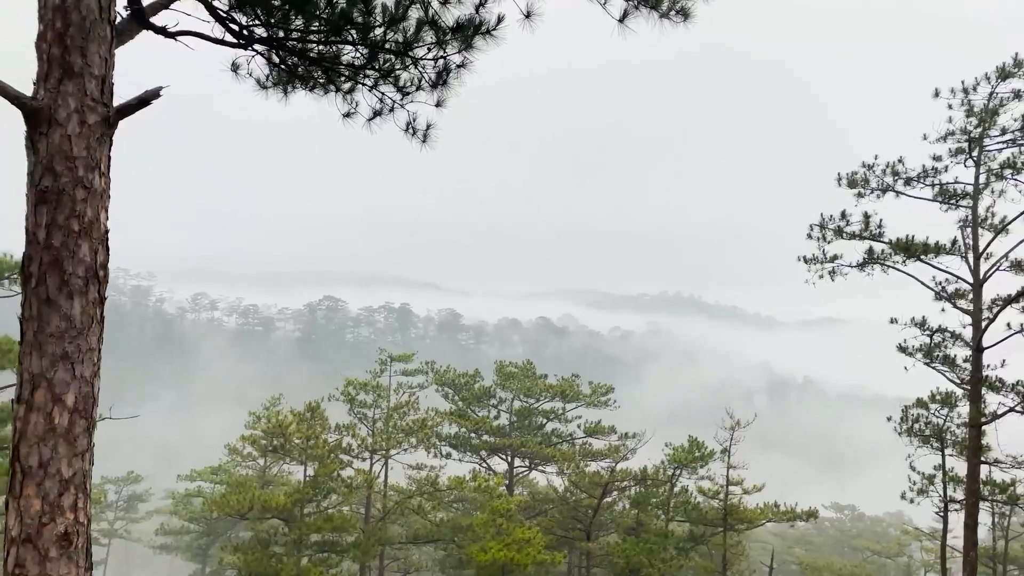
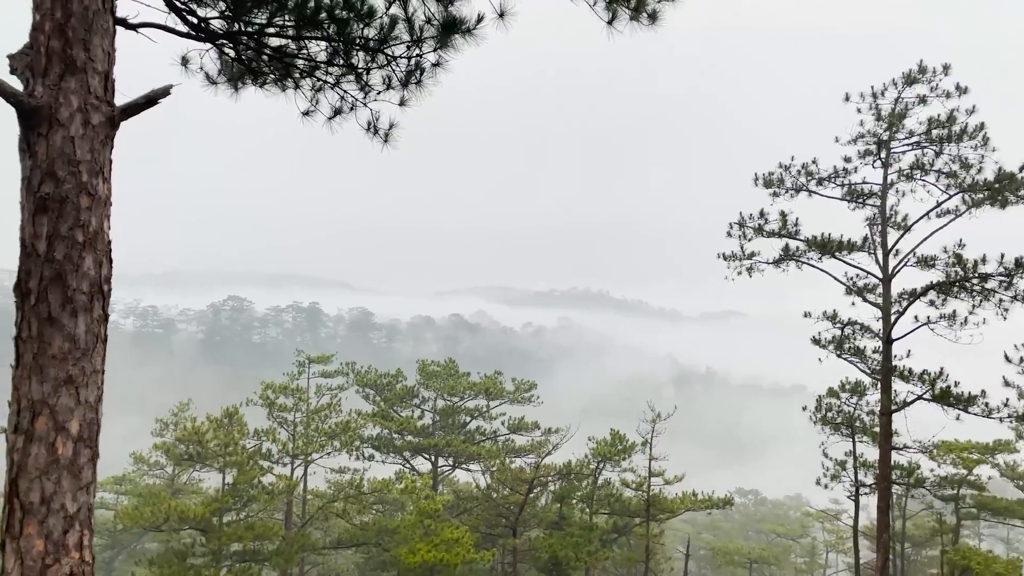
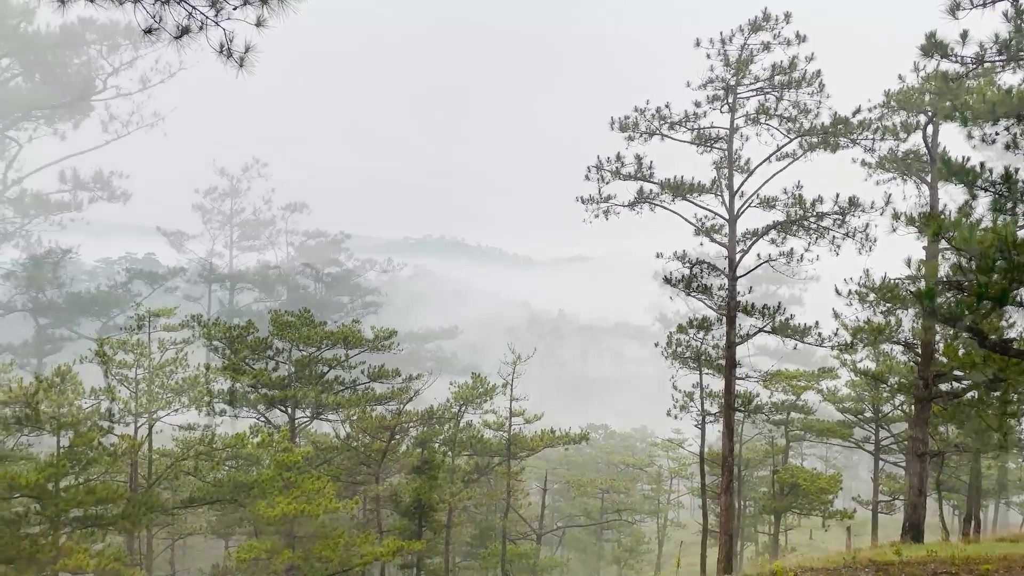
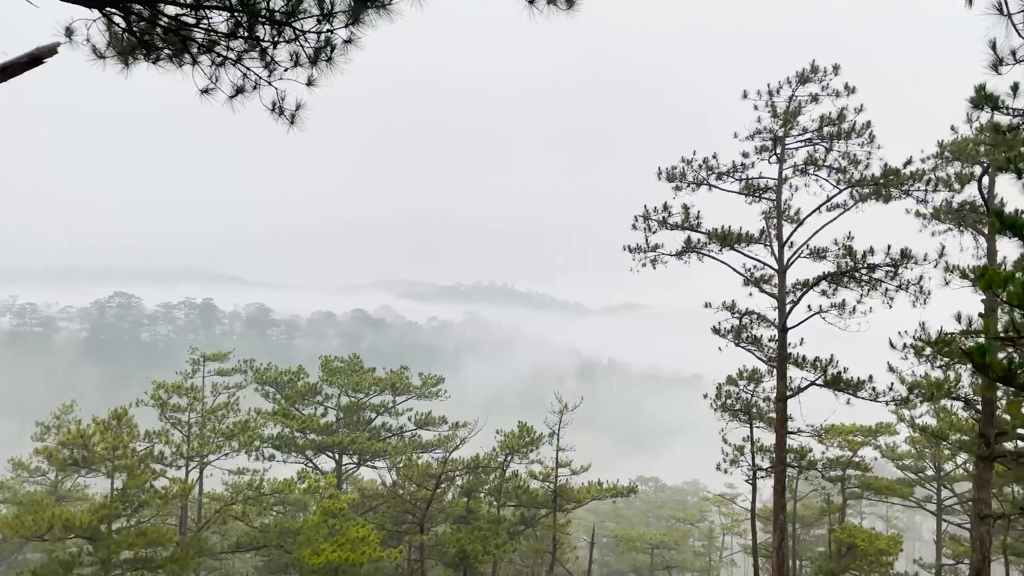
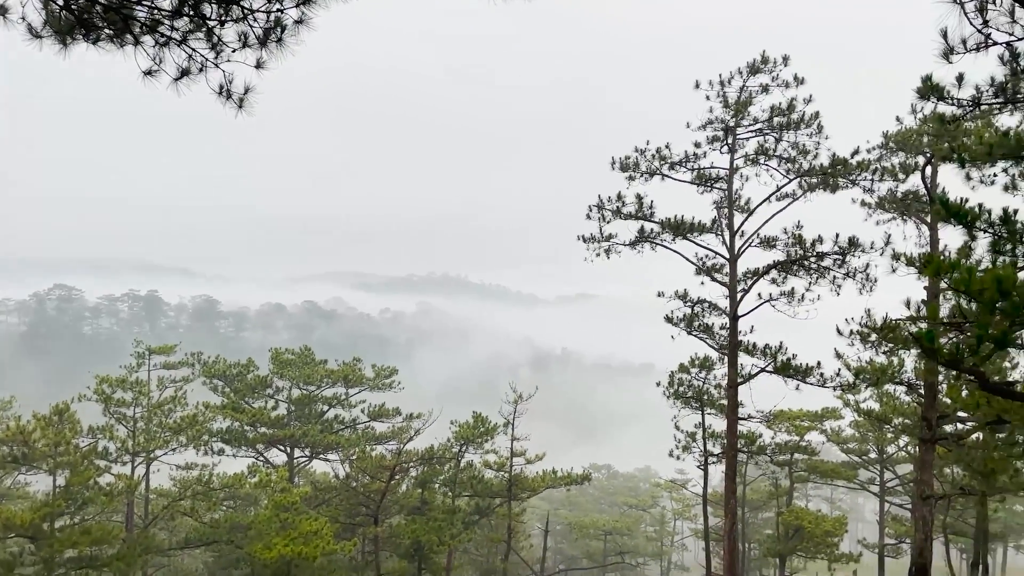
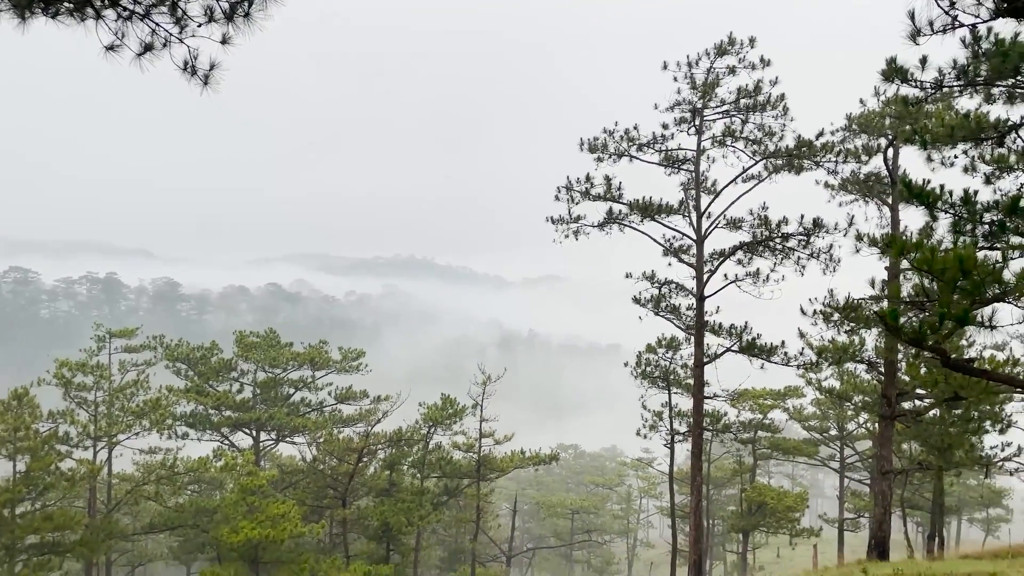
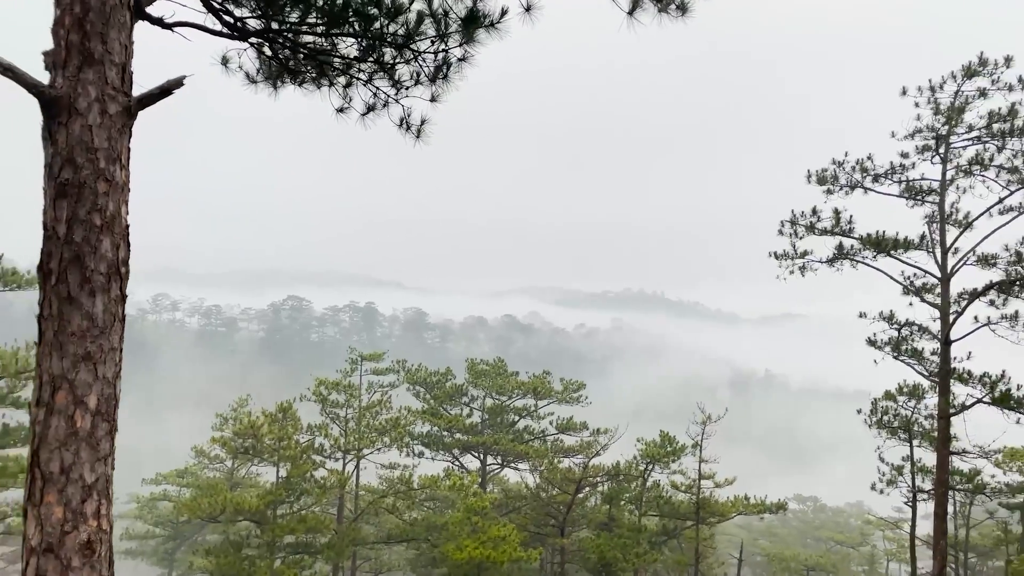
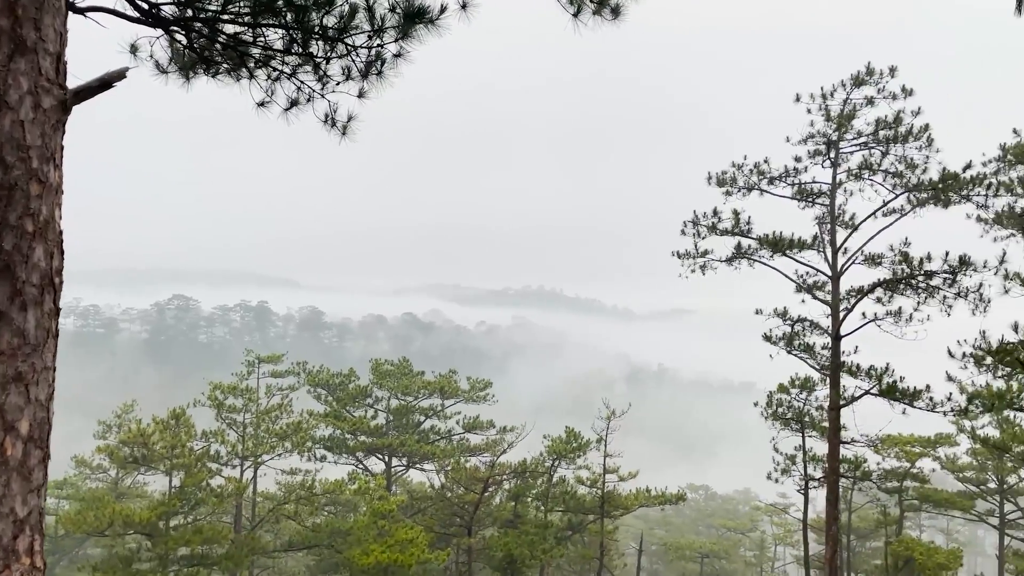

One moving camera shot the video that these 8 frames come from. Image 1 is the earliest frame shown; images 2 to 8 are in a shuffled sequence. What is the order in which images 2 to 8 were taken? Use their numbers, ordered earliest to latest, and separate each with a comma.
7, 2, 8, 4, 5, 6, 3
